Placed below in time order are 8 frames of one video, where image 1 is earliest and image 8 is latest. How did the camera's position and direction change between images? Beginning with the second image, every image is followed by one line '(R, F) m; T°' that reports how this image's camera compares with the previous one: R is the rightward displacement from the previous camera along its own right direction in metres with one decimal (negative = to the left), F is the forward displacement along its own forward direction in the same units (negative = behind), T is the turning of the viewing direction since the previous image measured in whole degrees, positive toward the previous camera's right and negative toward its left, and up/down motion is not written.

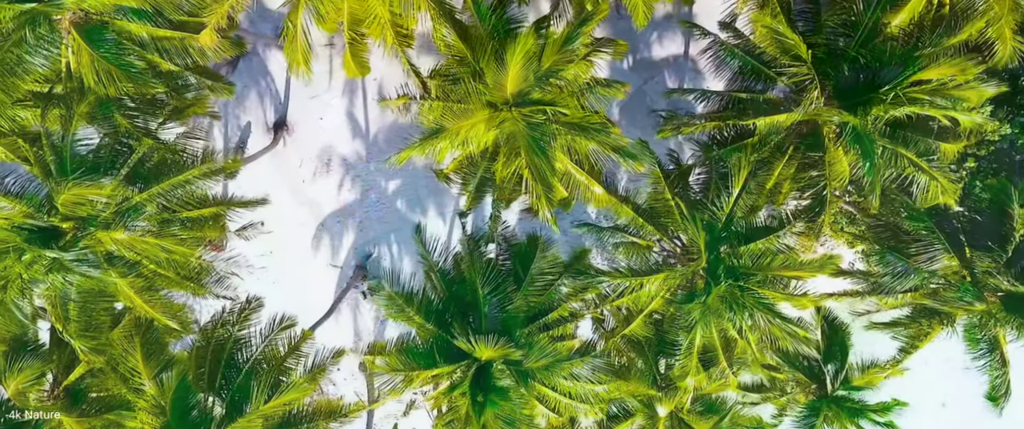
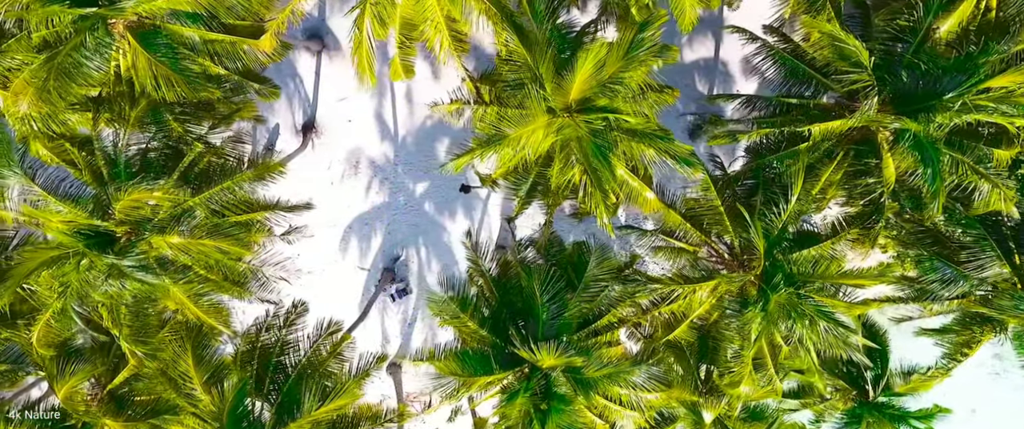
(-0.6, 0.0) m; 0°
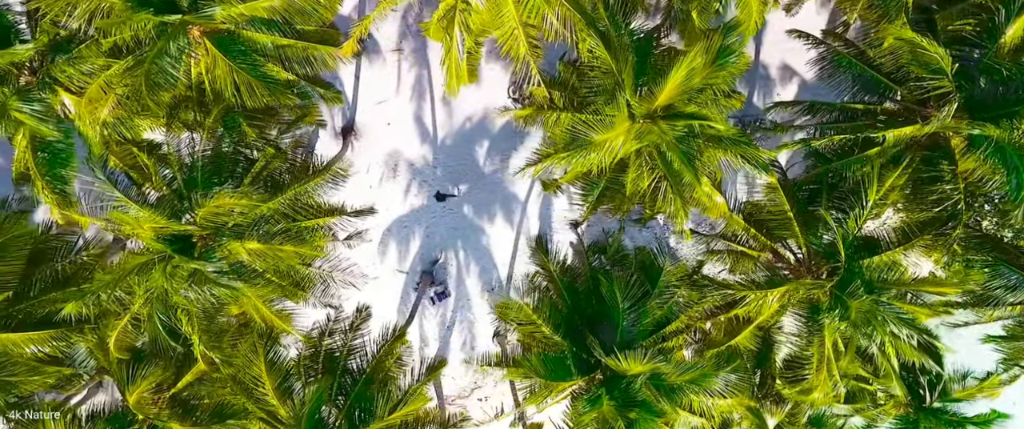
(-0.8, 0.0) m; 0°
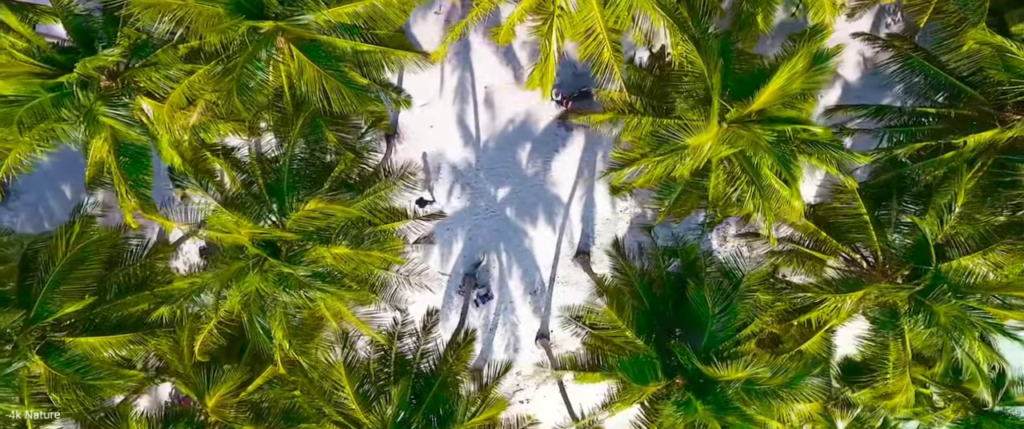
(-0.9, 0.0) m; 0°
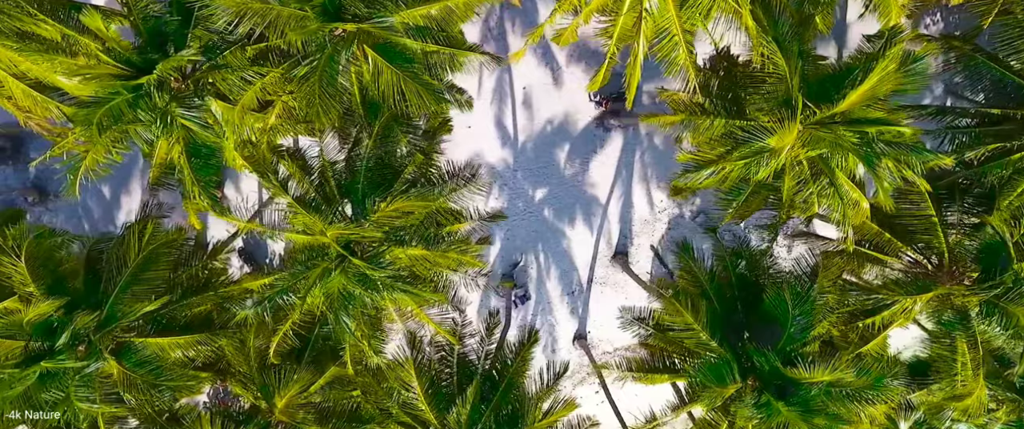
(-0.8, 0.0) m; 0°
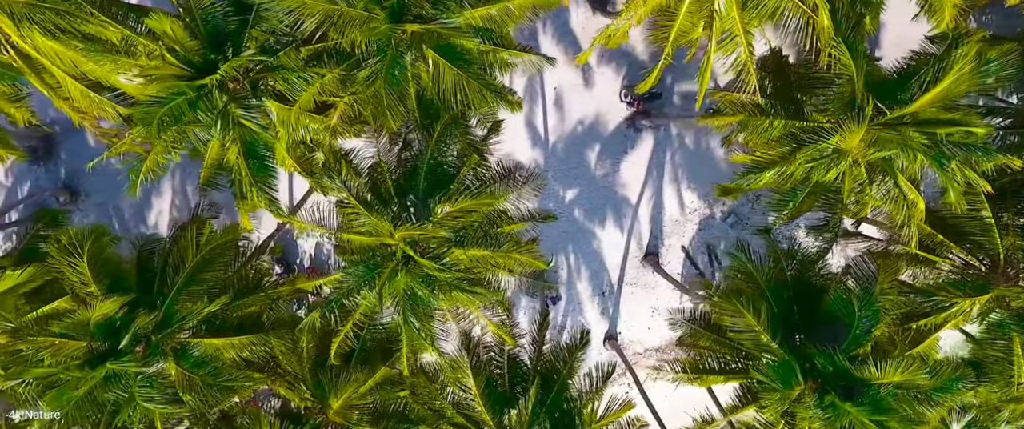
(-0.6, 0.0) m; 0°
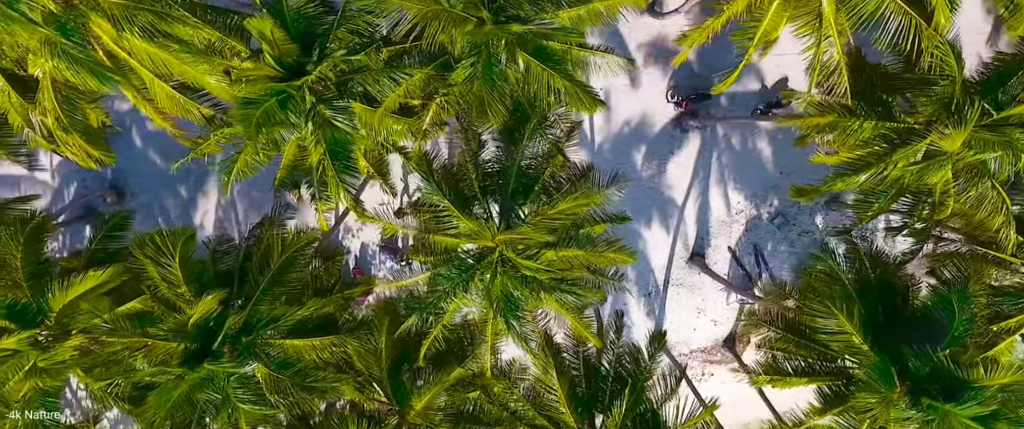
(-1.0, 0.0) m; 0°
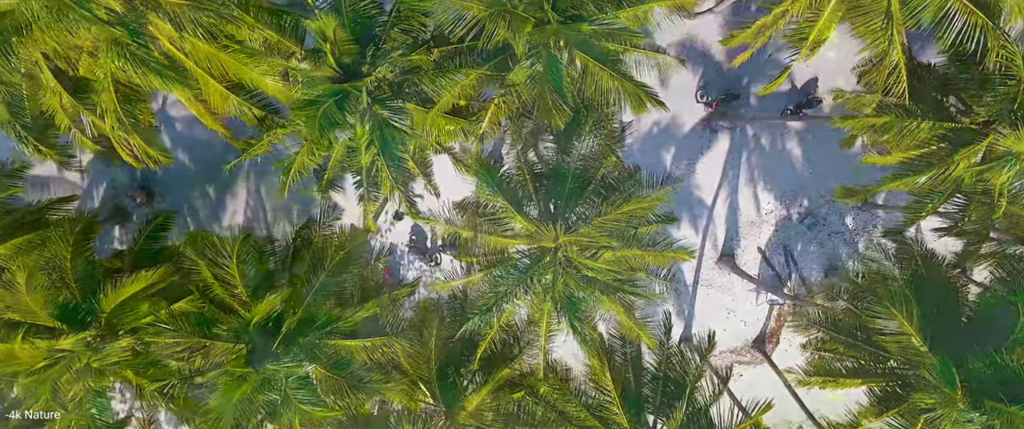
(-0.6, 0.0) m; 0°
